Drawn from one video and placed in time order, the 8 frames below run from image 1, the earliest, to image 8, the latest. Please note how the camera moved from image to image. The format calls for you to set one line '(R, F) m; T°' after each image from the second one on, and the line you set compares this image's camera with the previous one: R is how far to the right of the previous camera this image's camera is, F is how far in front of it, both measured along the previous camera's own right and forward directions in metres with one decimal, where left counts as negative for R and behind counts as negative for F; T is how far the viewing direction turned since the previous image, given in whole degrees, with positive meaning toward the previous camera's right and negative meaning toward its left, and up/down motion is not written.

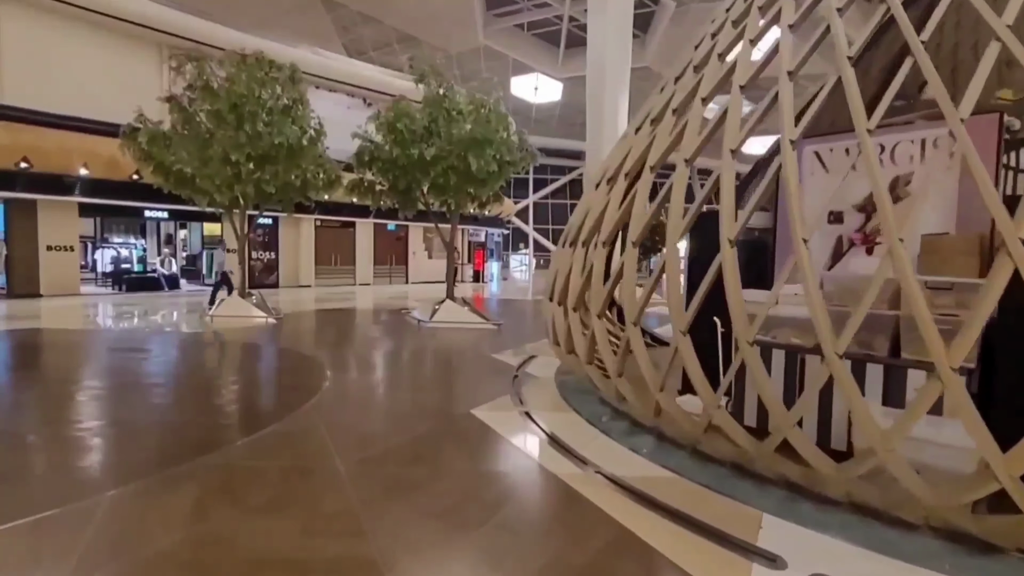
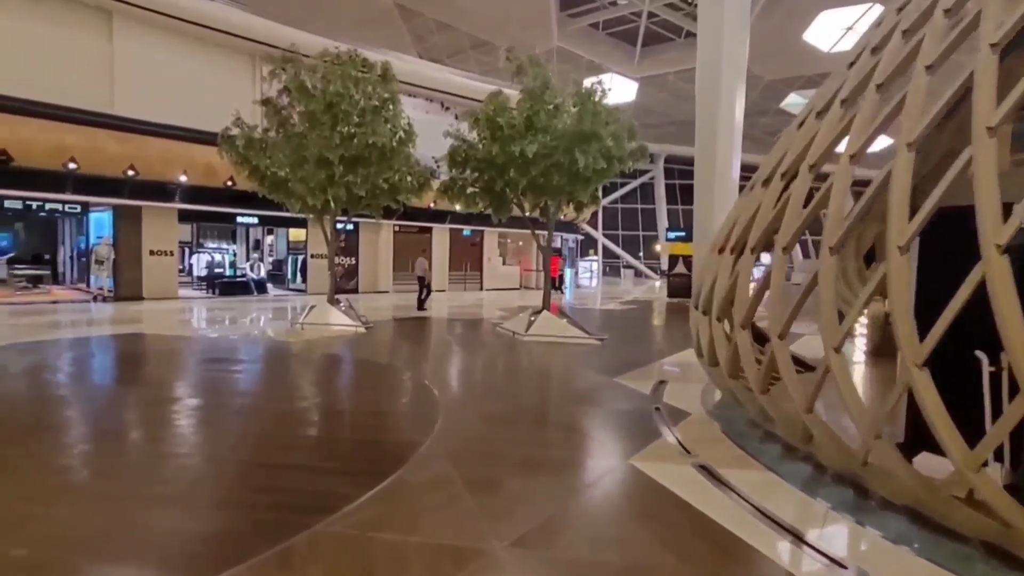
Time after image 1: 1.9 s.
(-0.9, +1.0) m; -7°
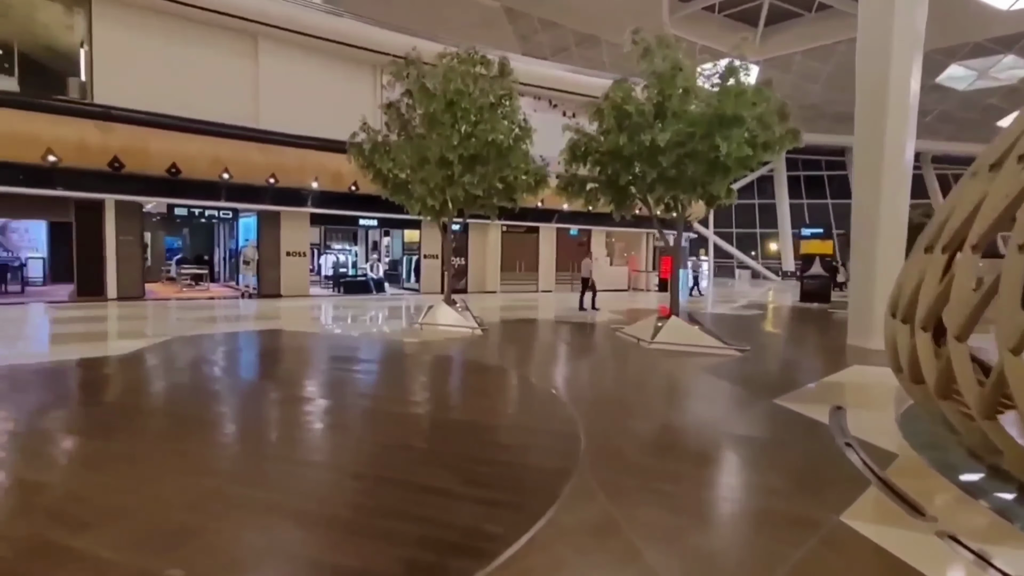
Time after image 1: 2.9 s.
(-0.5, +0.5) m; -12°
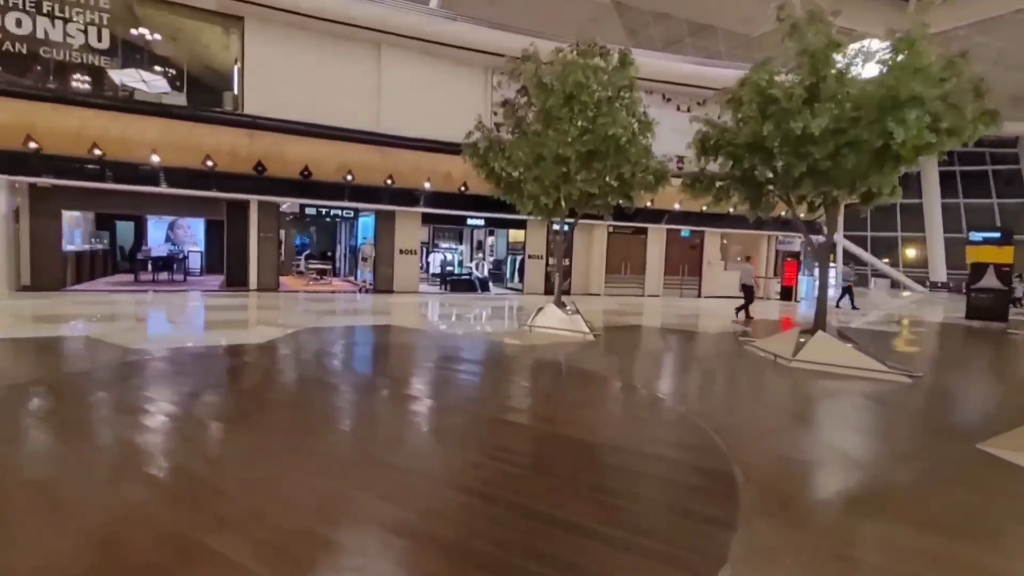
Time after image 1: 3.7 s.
(-0.4, +0.4) m; -11°
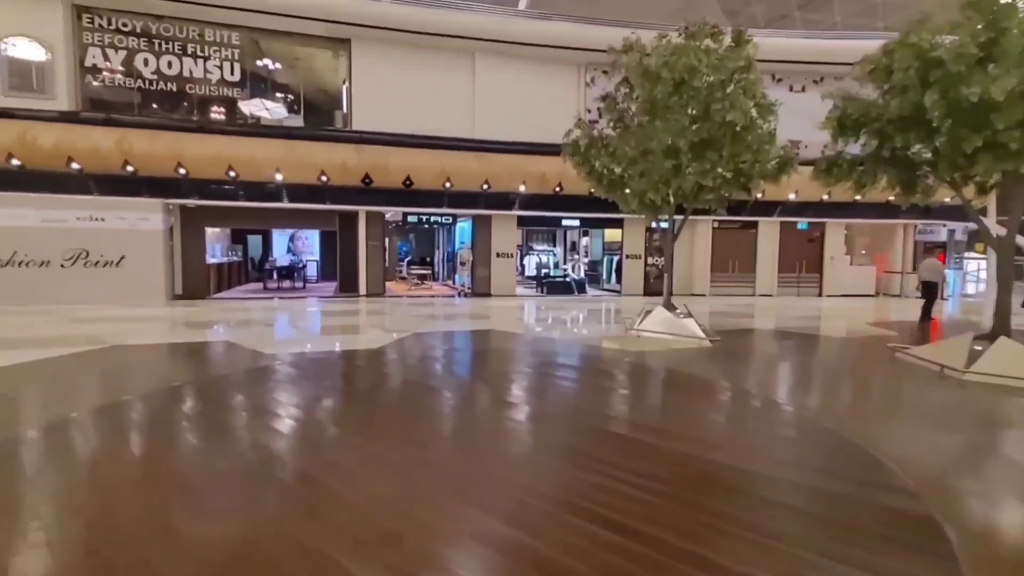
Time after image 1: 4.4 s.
(-0.3, +0.3) m; -11°
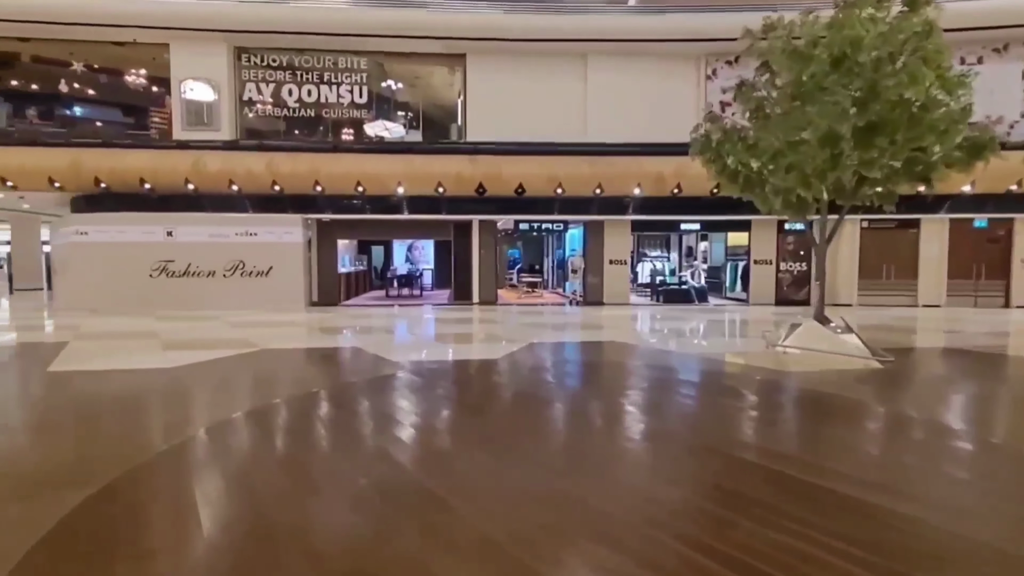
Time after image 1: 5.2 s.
(-0.3, +0.4) m; -12°
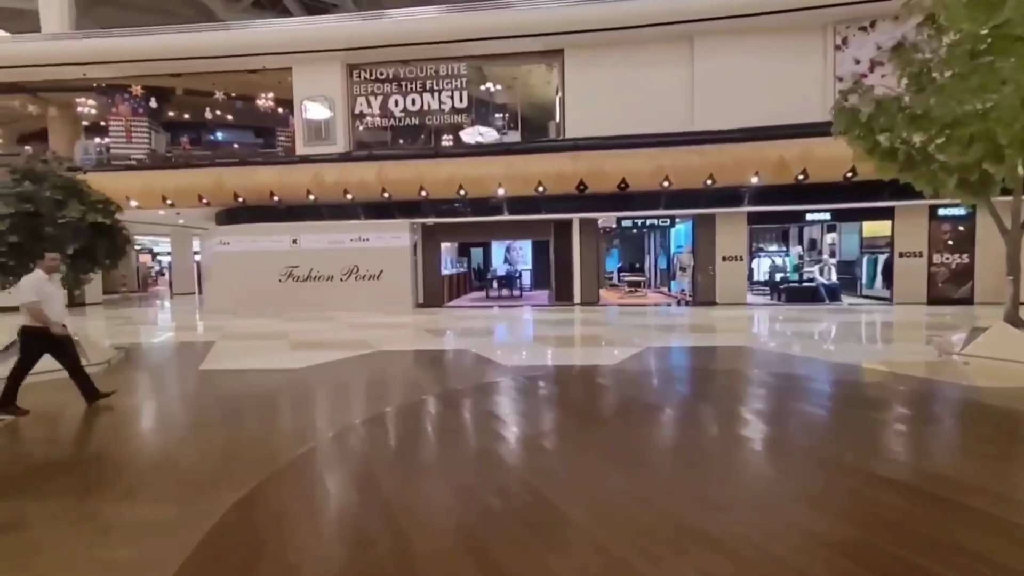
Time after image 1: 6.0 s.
(-0.3, +0.3) m; -11°
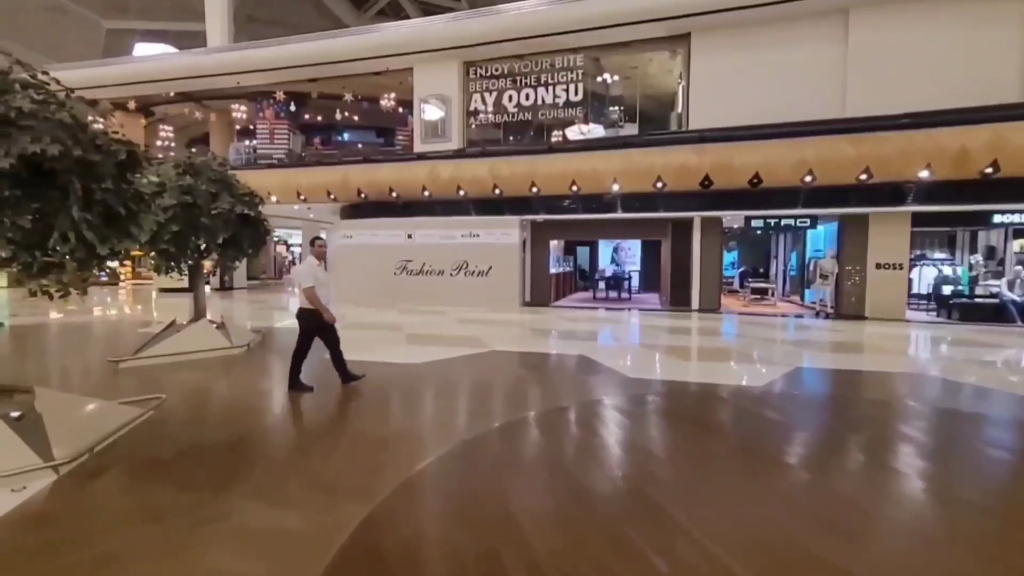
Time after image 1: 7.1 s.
(-0.4, +0.5) m; -11°
